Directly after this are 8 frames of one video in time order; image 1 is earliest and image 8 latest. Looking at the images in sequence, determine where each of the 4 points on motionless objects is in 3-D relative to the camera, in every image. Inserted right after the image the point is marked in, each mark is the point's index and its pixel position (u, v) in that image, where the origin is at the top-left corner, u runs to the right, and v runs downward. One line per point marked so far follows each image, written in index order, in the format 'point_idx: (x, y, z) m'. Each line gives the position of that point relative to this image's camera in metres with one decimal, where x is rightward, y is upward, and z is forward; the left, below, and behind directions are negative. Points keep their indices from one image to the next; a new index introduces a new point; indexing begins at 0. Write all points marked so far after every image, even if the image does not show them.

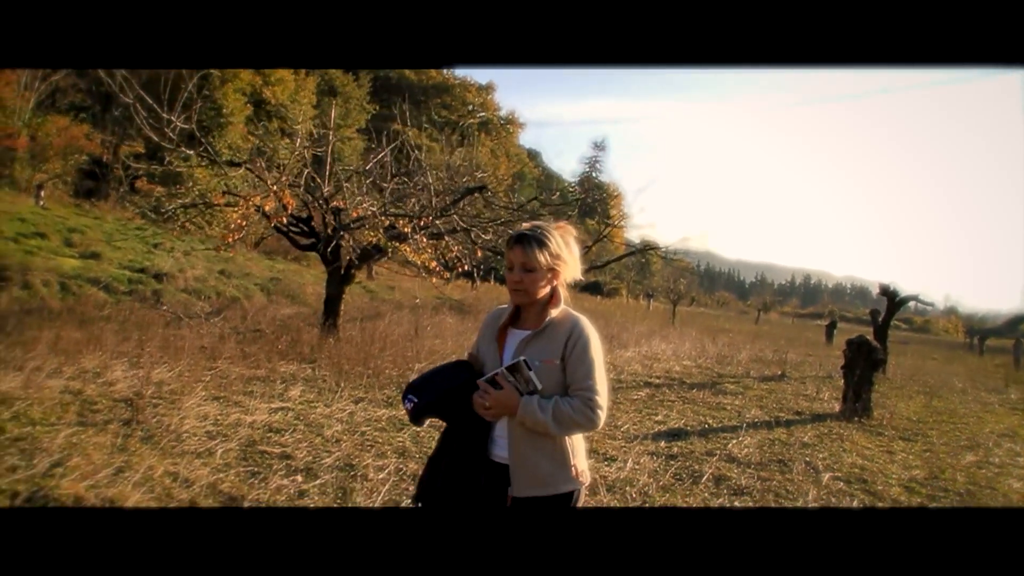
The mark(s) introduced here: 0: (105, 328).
0: (-2.8, -0.3, +5.2) m
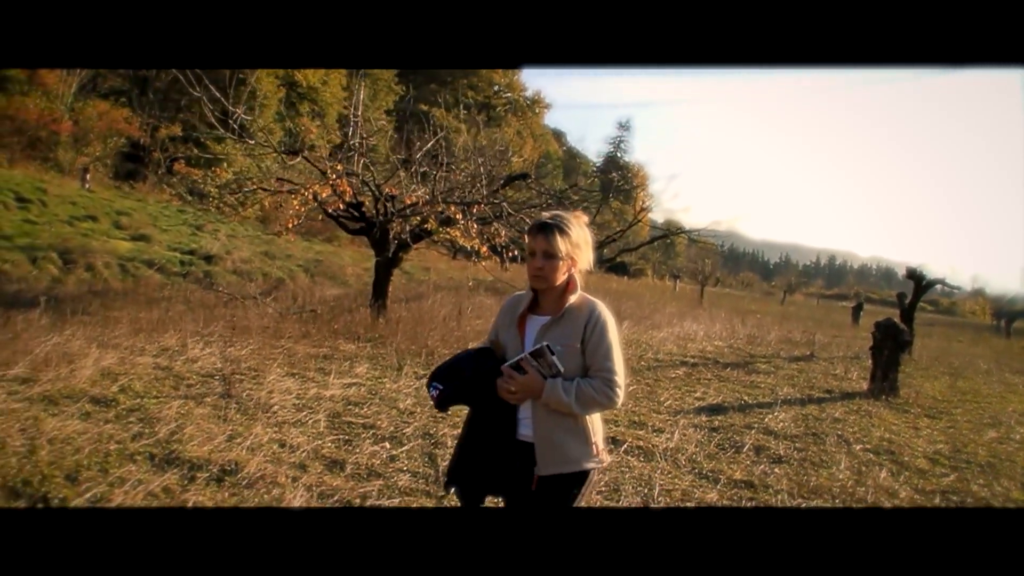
0: (-2.5, -0.1, +5.5) m
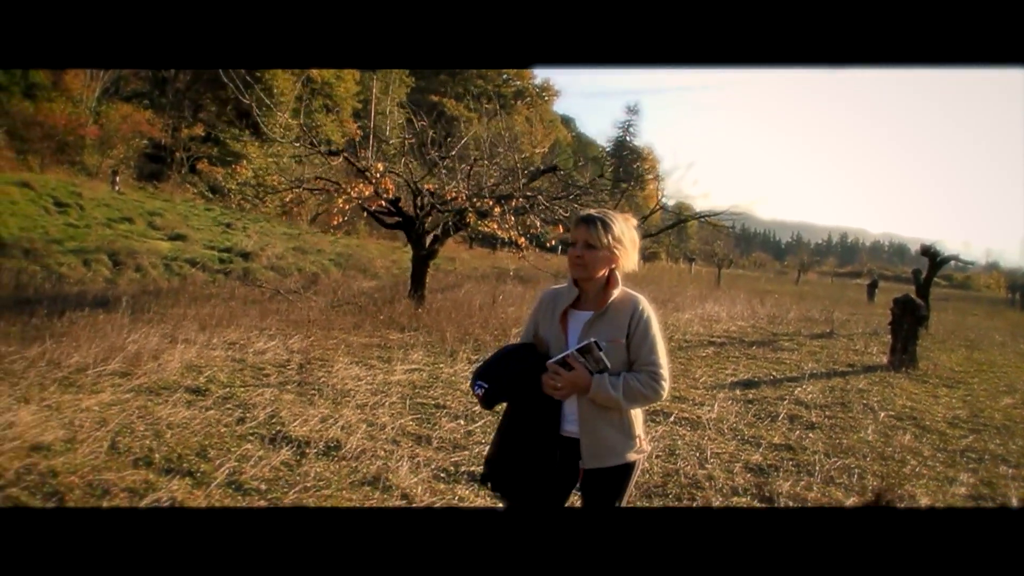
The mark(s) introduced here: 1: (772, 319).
0: (-2.2, -0.1, +5.9) m
1: (+1.9, -0.3, +5.9) m
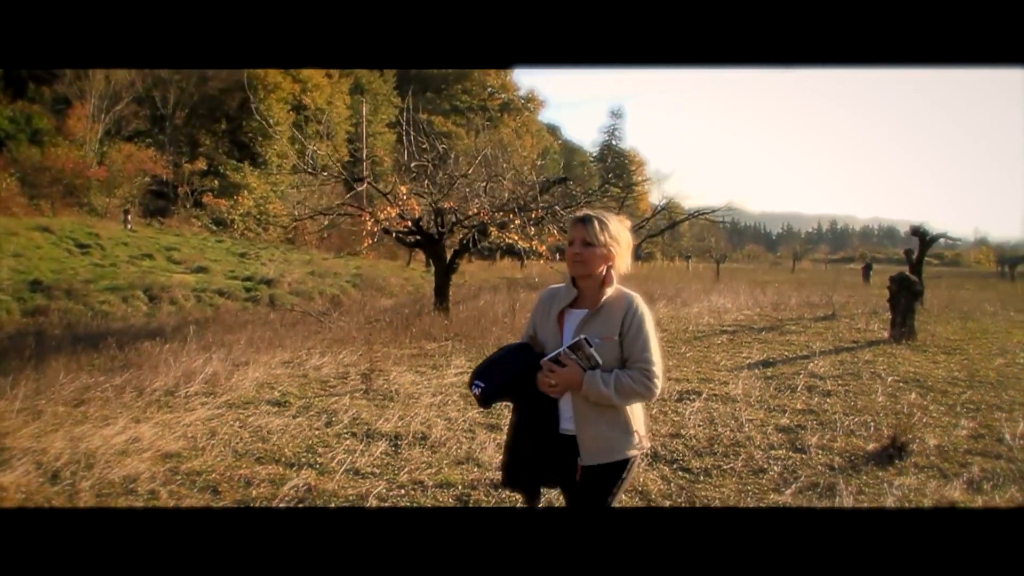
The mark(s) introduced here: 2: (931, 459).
0: (-2.0, -0.3, +6.2) m
1: (+2.1, -0.2, +6.3) m
2: (+2.1, -0.8, +4.0) m
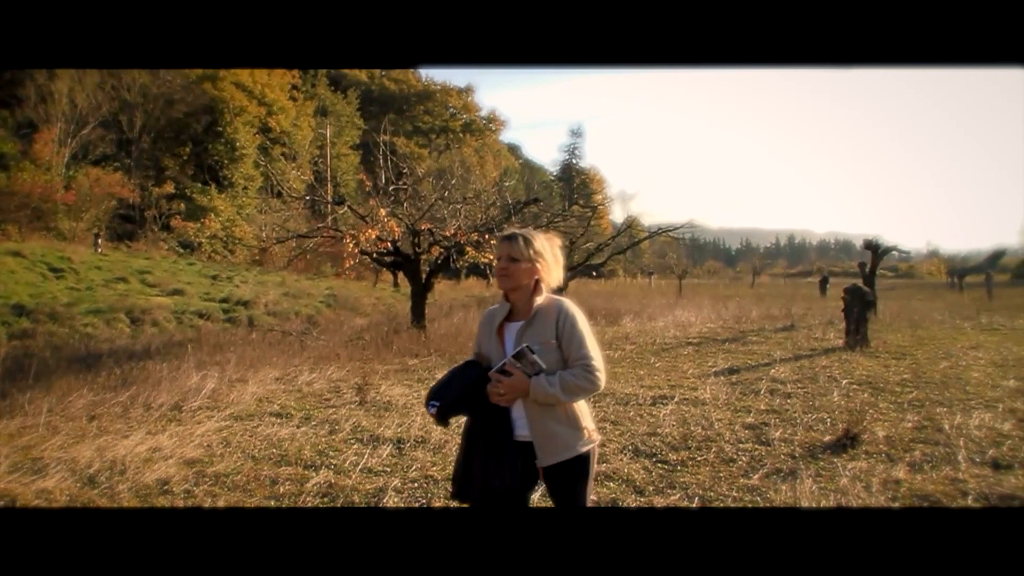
0: (-2.2, -0.5, +6.4) m
1: (+1.9, -0.3, +6.7) m
2: (+2.0, -0.9, +4.4) m
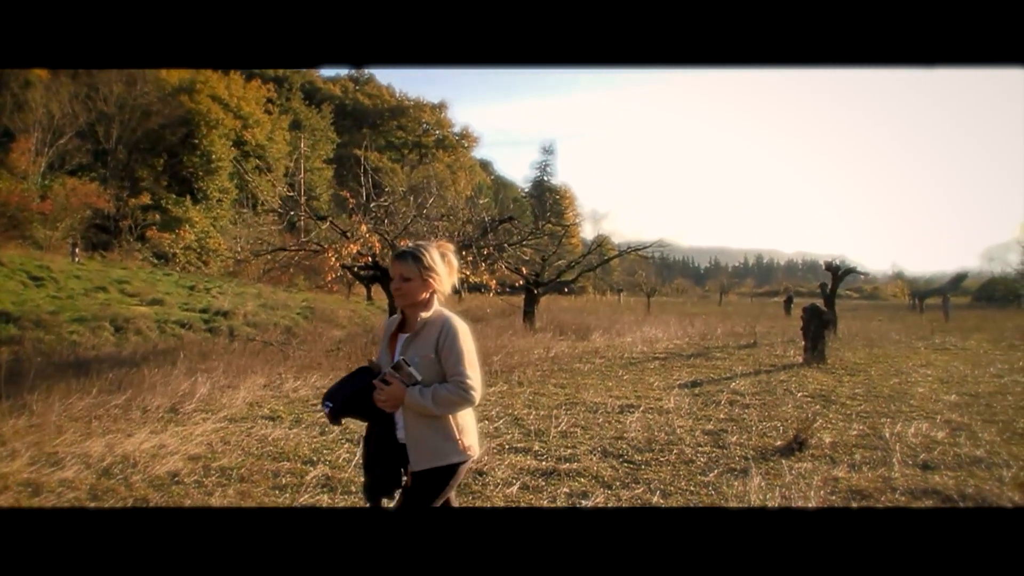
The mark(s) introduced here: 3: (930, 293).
0: (-2.4, -0.6, +6.6) m
1: (+1.7, -0.4, +7.0) m
2: (+1.9, -1.0, +4.8) m
3: (+3.1, -0.1, +5.8) m
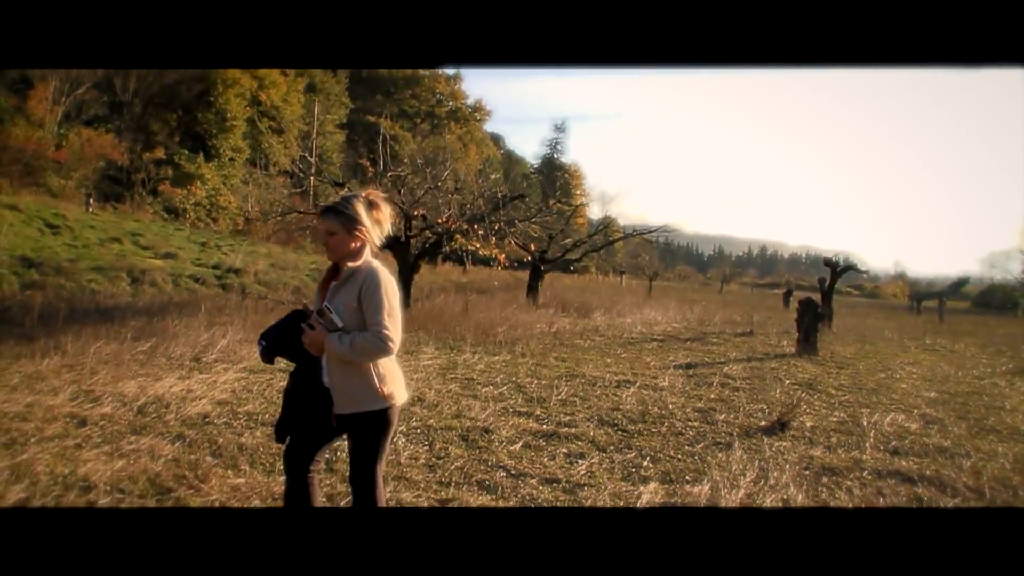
0: (-2.4, -0.2, +6.9) m
1: (+1.8, -0.3, +7.3) m
2: (+1.9, -0.9, +5.0) m
3: (+3.2, -0.1, +6.0) m
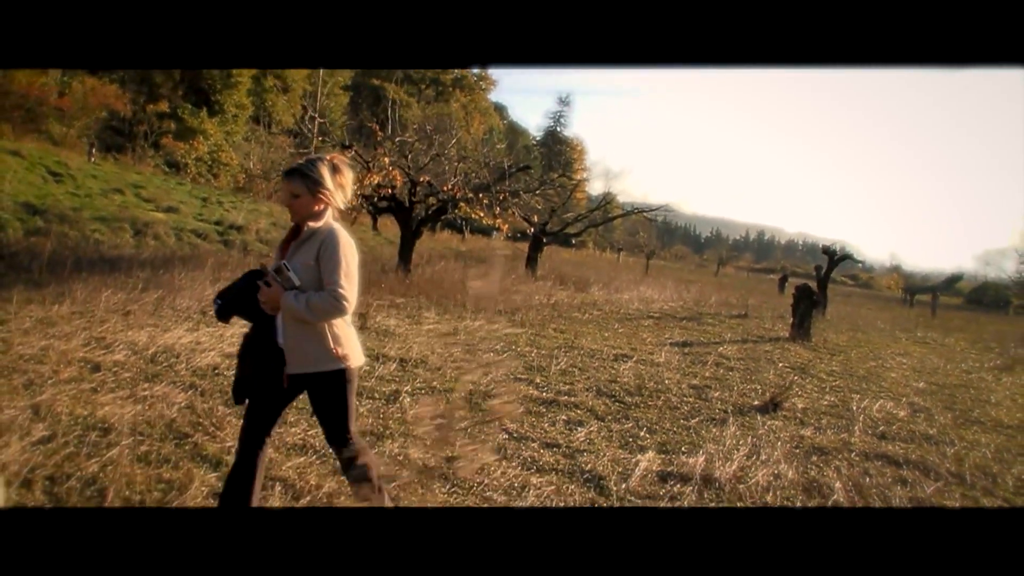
0: (-2.4, +0.2, +6.9) m
1: (+1.7, -0.1, +7.3) m
2: (+1.9, -0.8, +5.1) m
3: (+3.2, 0.0, +6.1) m
